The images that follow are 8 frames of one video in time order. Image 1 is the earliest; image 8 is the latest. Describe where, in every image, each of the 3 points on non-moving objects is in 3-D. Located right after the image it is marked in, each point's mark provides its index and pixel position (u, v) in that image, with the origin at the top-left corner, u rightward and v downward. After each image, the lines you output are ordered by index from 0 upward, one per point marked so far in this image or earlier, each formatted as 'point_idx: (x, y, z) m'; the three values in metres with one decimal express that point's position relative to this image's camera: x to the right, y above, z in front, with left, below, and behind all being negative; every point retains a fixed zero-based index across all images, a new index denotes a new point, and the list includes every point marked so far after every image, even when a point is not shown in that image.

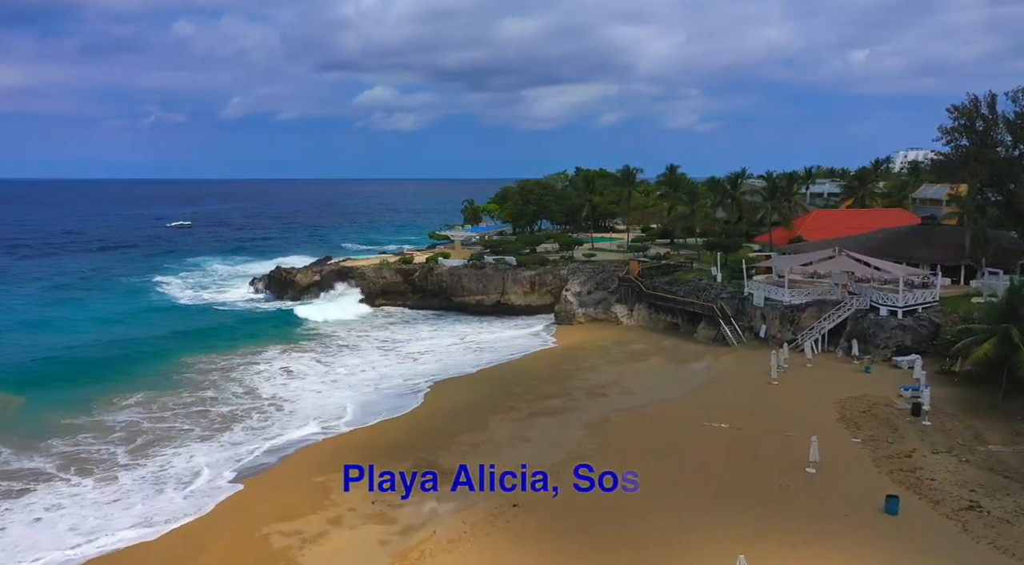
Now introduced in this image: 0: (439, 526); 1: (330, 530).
0: (-1.5, -5.4, +17.8) m
1: (-3.8, -5.5, +18.2) m
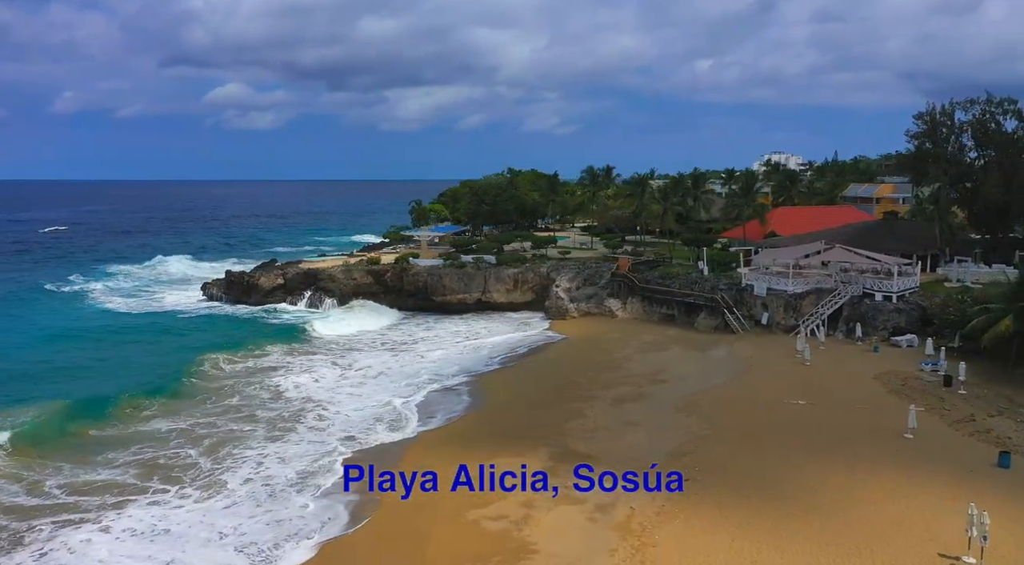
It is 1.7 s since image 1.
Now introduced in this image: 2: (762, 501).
0: (+2.9, -5.2, +19.0) m
1: (+0.6, -5.3, +19.0) m
2: (+5.8, -5.0, +18.9) m
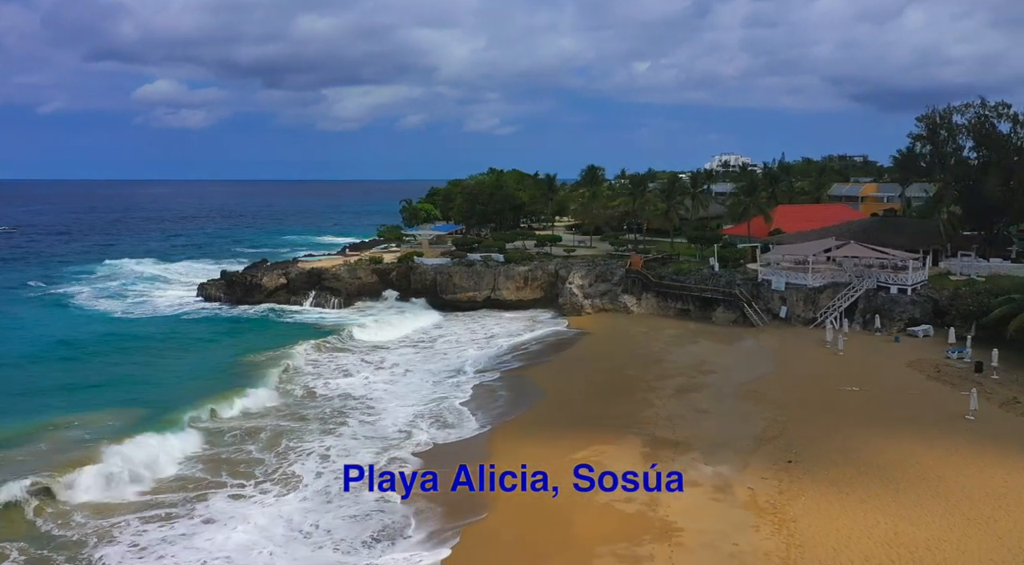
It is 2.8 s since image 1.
0: (+5.9, -4.9, +20.0) m
1: (+3.6, -5.1, +19.8) m
2: (+8.8, -4.8, +20.1) m
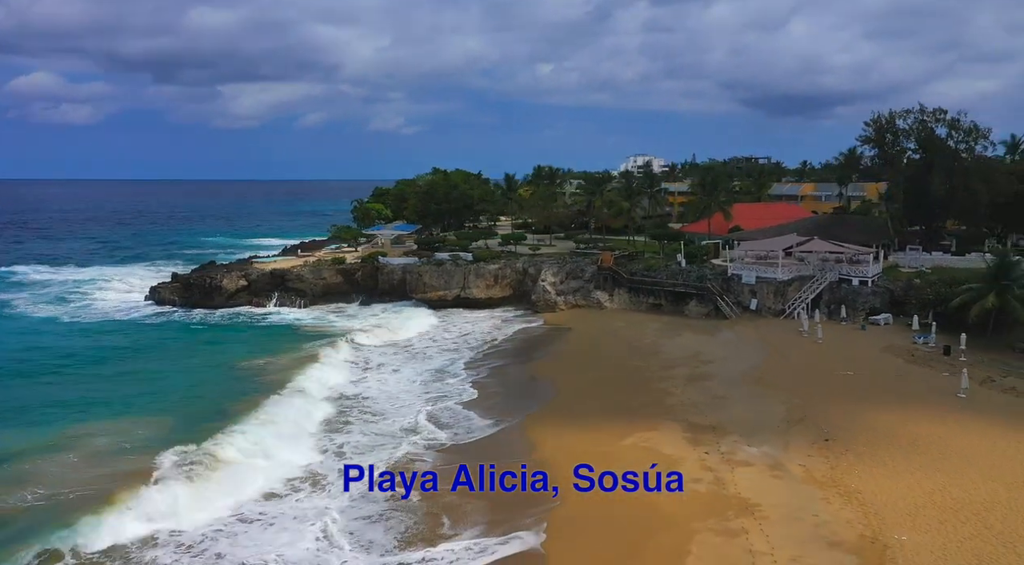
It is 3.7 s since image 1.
0: (+7.7, -4.7, +21.6) m
1: (+5.4, -5.0, +21.1) m
2: (+10.5, -4.6, +22.0) m
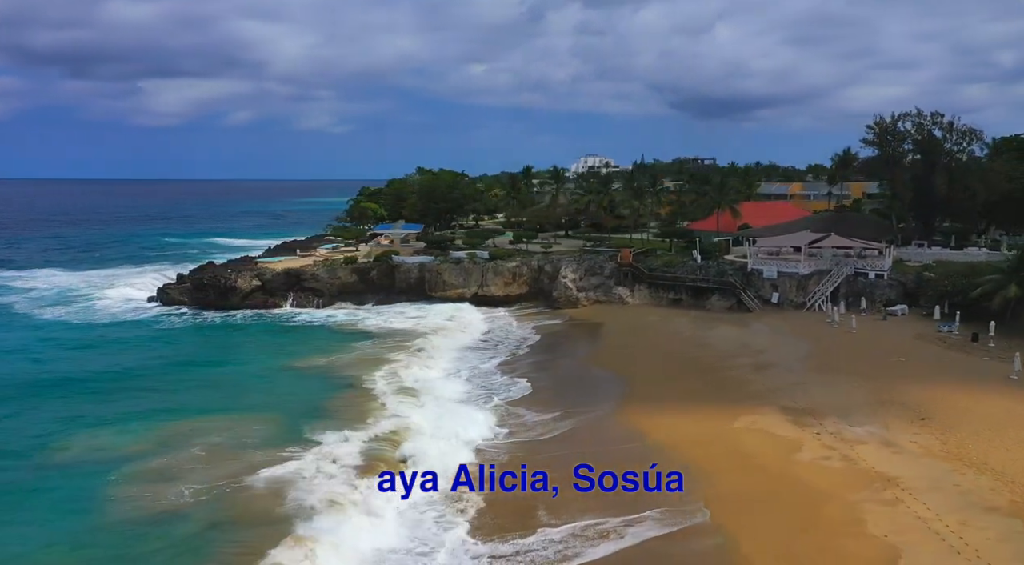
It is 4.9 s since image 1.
0: (+11.4, -4.5, +23.3) m
1: (+9.2, -4.7, +22.6) m
2: (+14.2, -4.3, +24.0) m
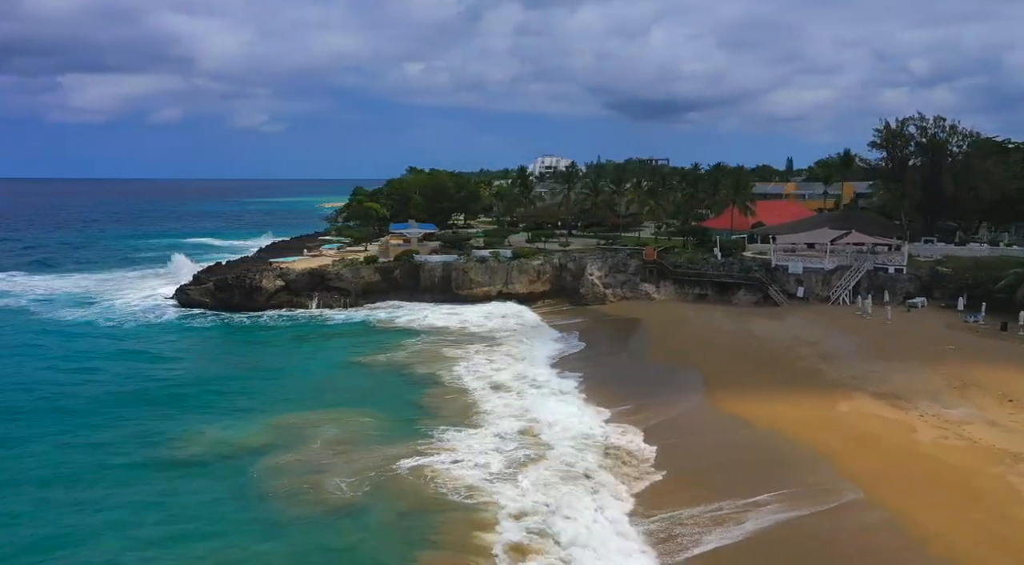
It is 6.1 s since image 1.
0: (+15.4, -4.2, +25.2) m
1: (+13.2, -4.5, +24.3) m
2: (+18.1, -4.0, +26.1) m
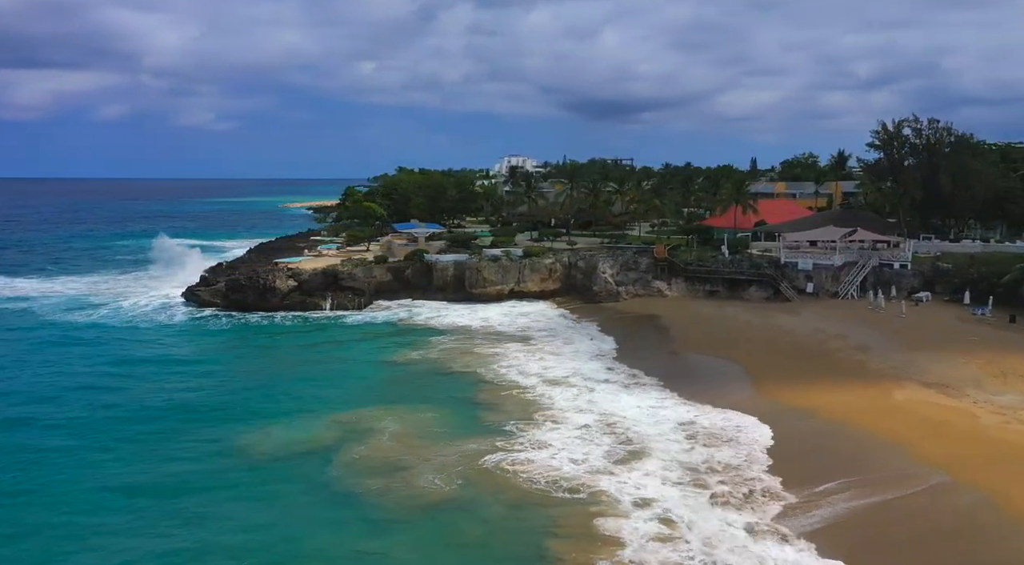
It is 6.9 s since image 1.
0: (+17.9, -4.0, +26.6) m
1: (+15.8, -4.3, +25.7) m
2: (+20.6, -3.7, +27.8) m
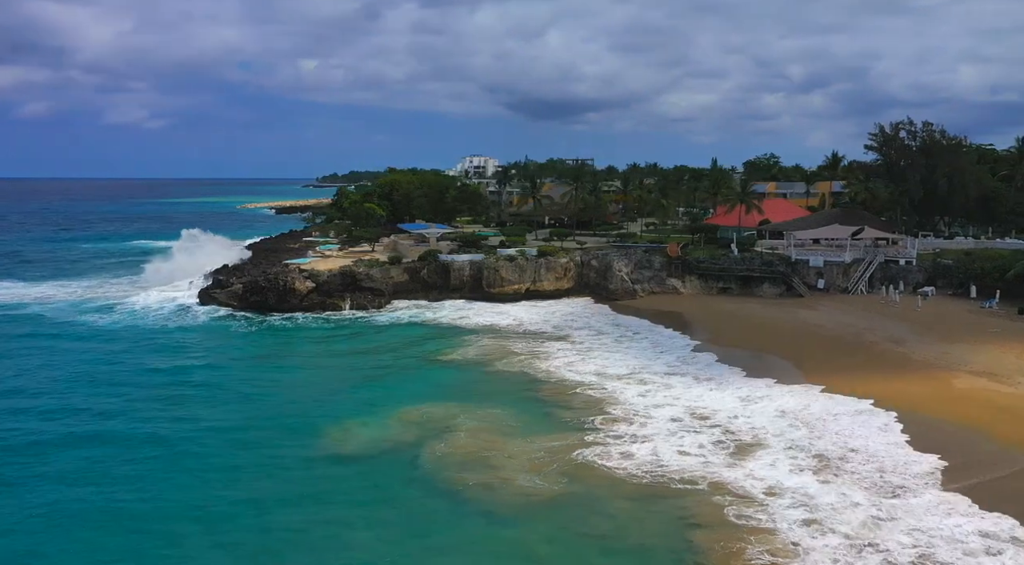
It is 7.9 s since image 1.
0: (+20.9, -3.7, +28.5) m
1: (+18.9, -4.0, +27.4) m
2: (+23.4, -3.5, +29.8) m
